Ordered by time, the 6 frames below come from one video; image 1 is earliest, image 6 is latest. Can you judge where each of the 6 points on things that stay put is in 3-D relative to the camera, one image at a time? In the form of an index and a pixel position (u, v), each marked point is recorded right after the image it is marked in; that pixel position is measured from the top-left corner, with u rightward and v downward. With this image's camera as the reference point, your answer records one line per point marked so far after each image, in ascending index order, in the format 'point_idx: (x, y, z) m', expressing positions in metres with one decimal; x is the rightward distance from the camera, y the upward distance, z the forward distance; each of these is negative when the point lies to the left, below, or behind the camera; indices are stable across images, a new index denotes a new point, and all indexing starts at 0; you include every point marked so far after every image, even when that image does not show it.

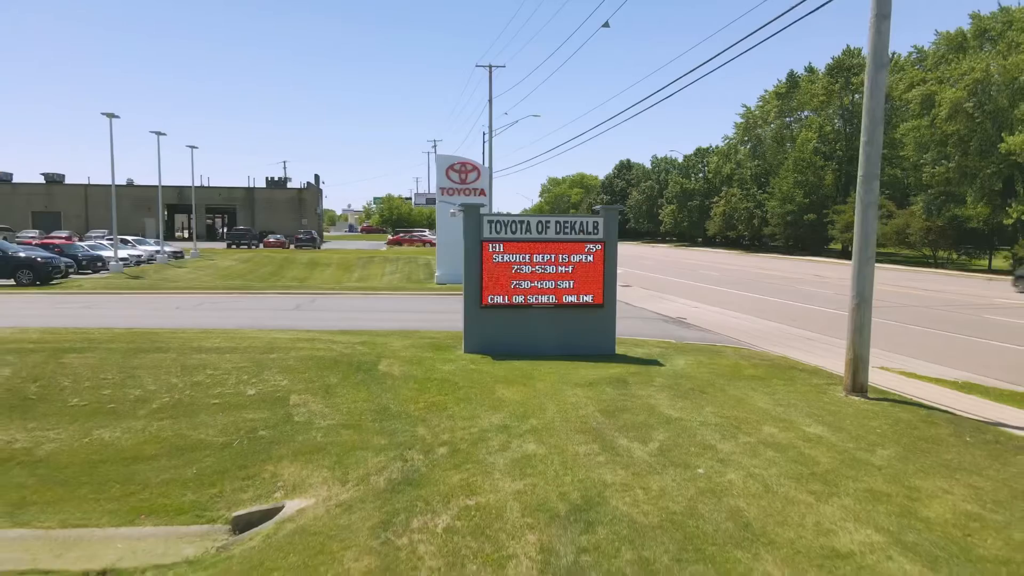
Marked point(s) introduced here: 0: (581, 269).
0: (+0.5, +0.1, +10.1) m
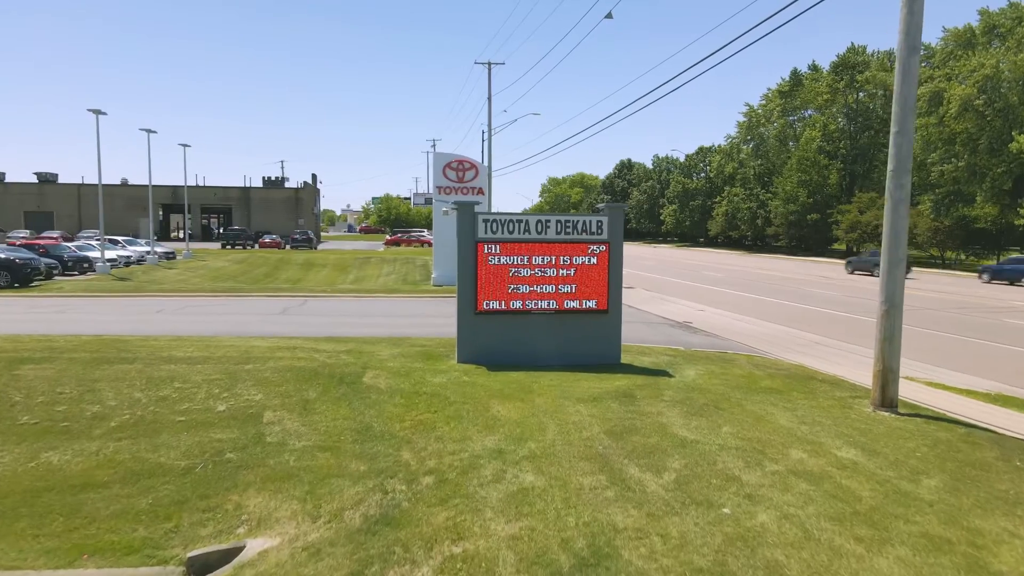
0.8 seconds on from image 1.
0: (+0.5, +0.1, +9.3) m
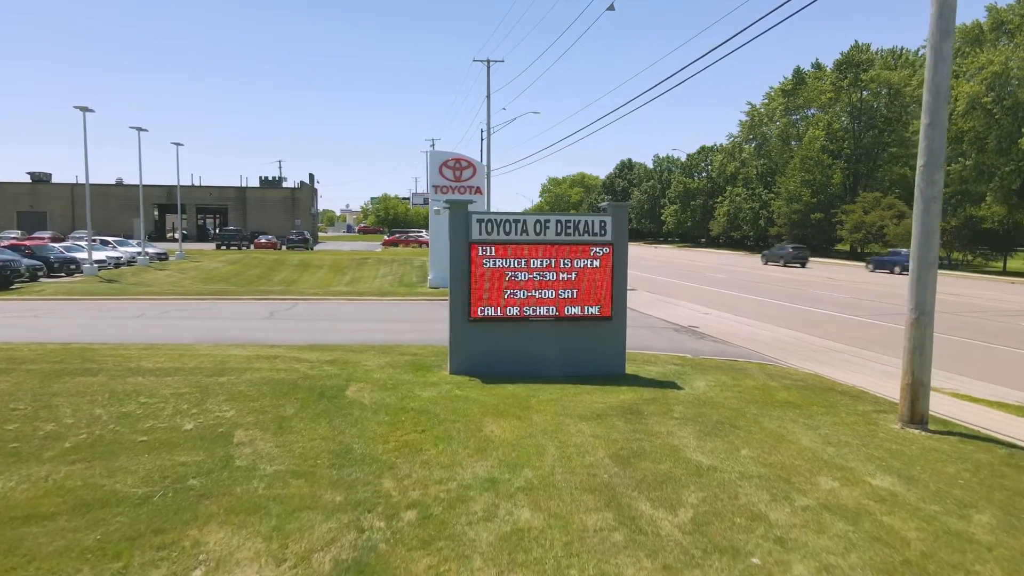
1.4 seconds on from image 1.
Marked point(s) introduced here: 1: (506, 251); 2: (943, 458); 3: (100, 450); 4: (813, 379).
0: (+0.5, +0.1, +8.7) m
1: (0.0, +0.2, +8.5) m
2: (+2.0, -0.8, +6.2) m
3: (-1.9, -0.8, +6.4) m
4: (+2.2, -0.6, +9.6) m
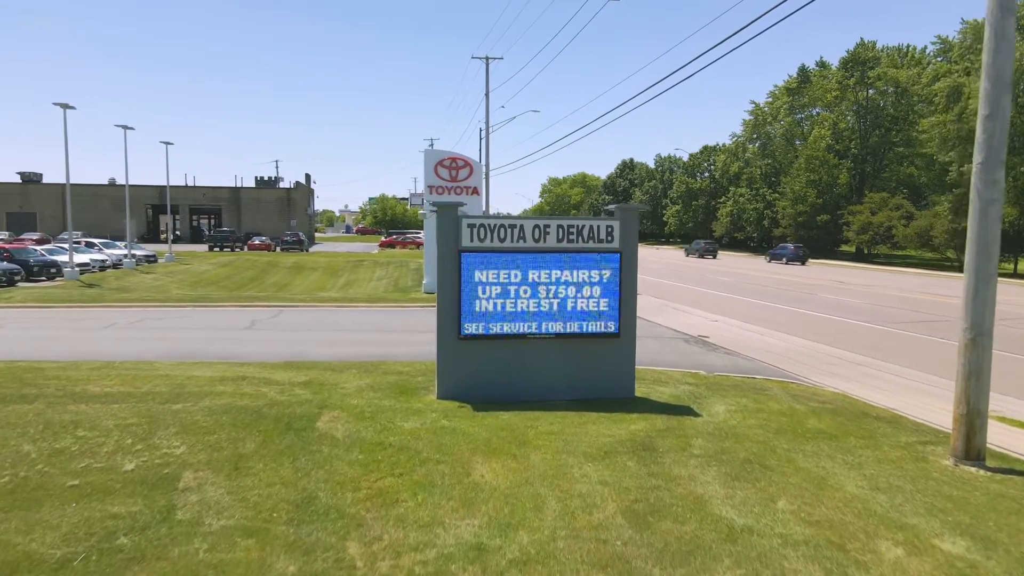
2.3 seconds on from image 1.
0: (+0.4, 0.0, +7.7) m
1: (-0.1, +0.2, +7.5) m
2: (+1.9, -0.9, +5.2) m
3: (-2.0, -0.8, +5.4) m
4: (+2.1, -0.7, +8.7) m
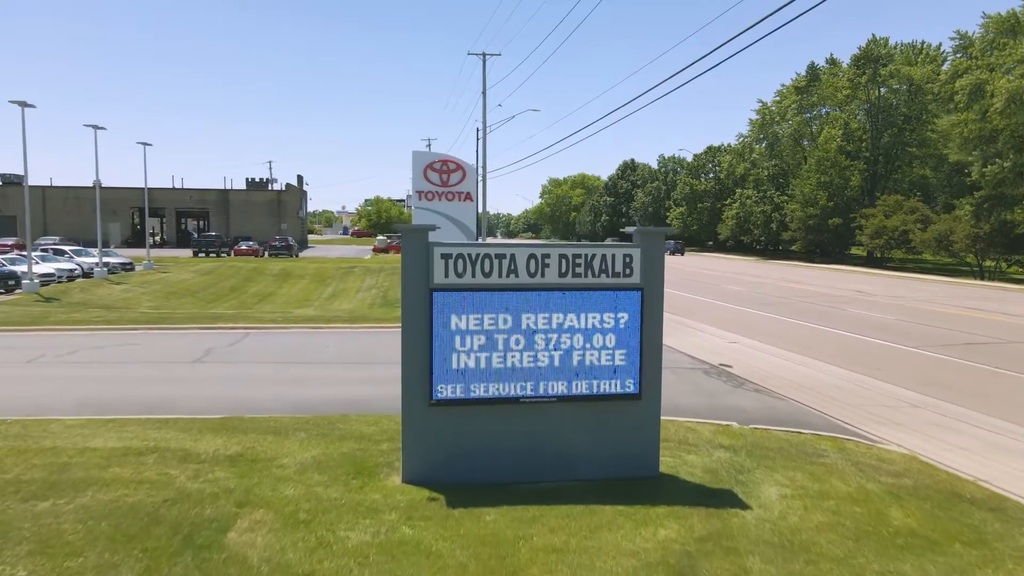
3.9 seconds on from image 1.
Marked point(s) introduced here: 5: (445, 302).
0: (+0.4, -0.2, +5.9) m
1: (-0.1, 0.0, +5.7) m
2: (+1.9, -1.1, +3.4) m
3: (-2.0, -1.0, +3.6) m
4: (+2.1, -0.9, +6.9) m
5: (-0.3, 0.0, +5.7) m
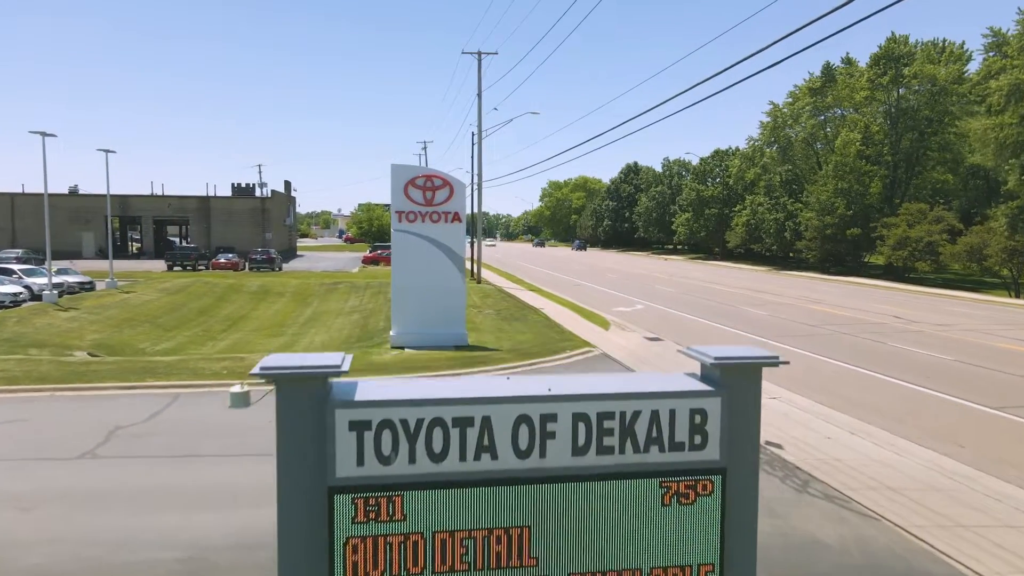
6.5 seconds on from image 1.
0: (+0.3, -0.6, +3.2) m
1: (-0.2, -0.5, +3.0) m
2: (+1.8, -1.5, +0.7) m
3: (-2.1, -1.5, +0.9) m
4: (+2.0, -1.4, +4.2) m
5: (-0.3, -0.5, +3.0) m
